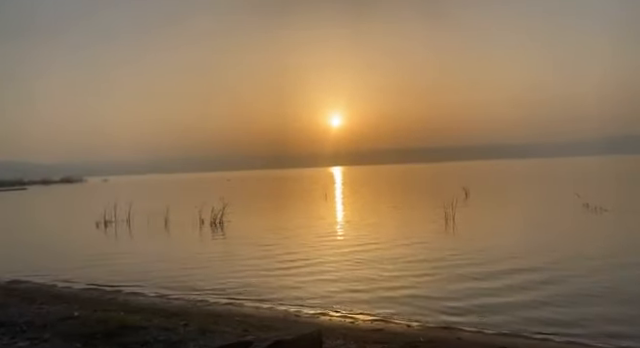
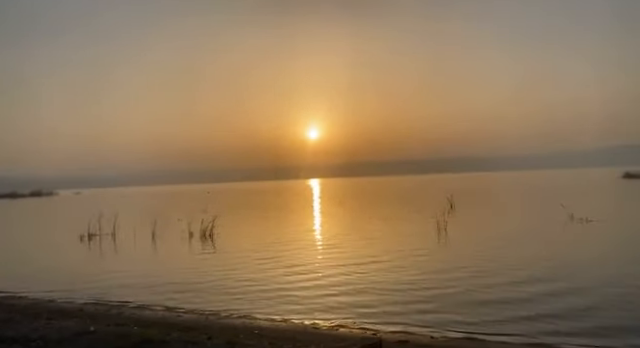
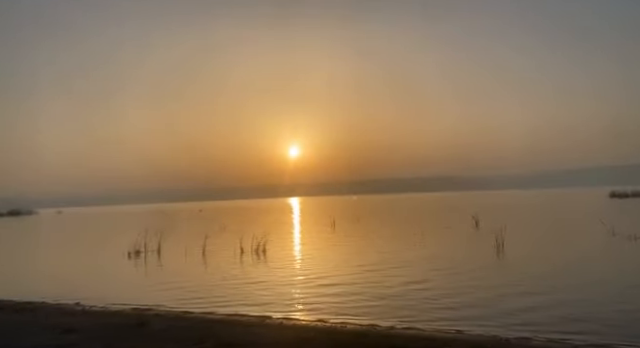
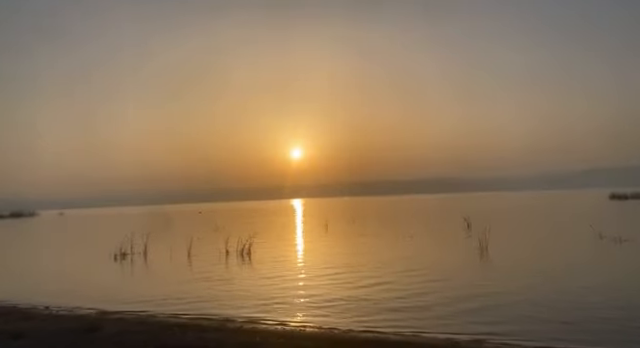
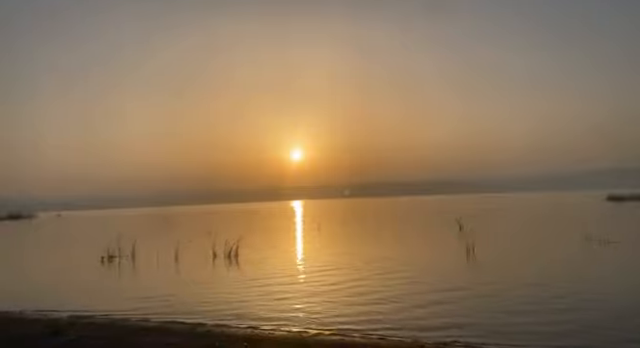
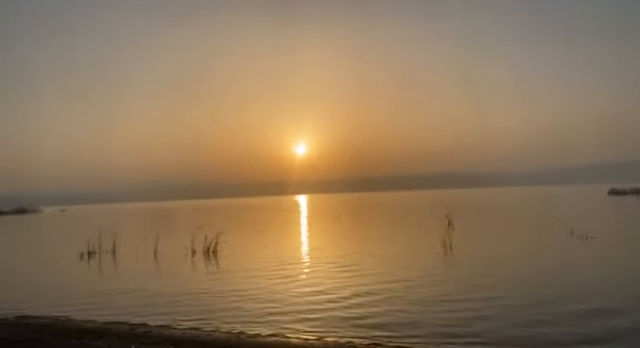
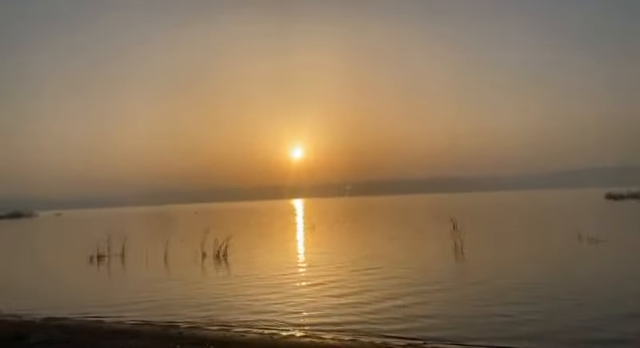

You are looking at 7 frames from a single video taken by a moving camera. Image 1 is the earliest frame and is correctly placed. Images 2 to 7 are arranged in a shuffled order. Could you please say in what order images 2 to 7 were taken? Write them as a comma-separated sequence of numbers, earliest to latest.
2, 6, 7, 5, 4, 3
